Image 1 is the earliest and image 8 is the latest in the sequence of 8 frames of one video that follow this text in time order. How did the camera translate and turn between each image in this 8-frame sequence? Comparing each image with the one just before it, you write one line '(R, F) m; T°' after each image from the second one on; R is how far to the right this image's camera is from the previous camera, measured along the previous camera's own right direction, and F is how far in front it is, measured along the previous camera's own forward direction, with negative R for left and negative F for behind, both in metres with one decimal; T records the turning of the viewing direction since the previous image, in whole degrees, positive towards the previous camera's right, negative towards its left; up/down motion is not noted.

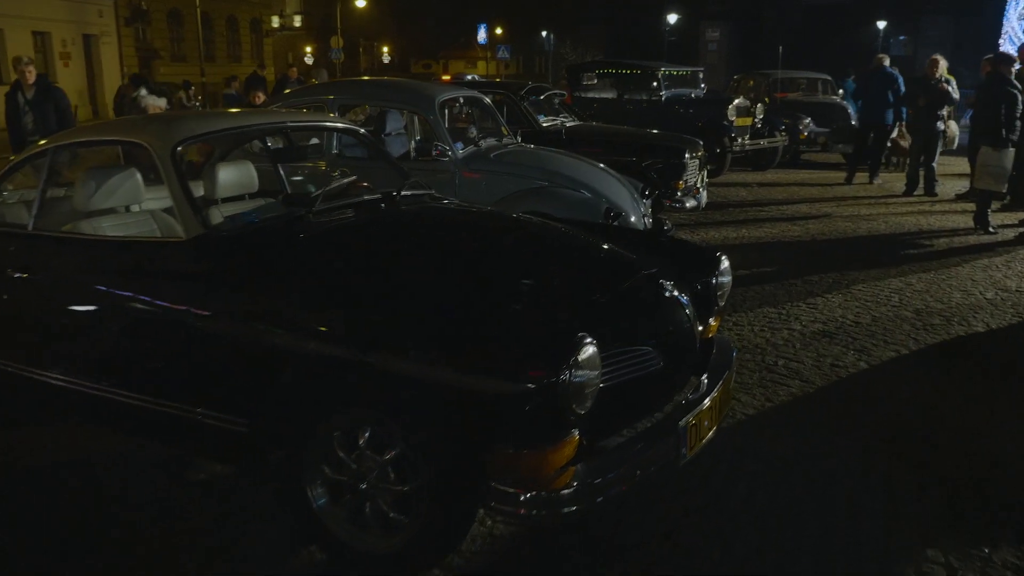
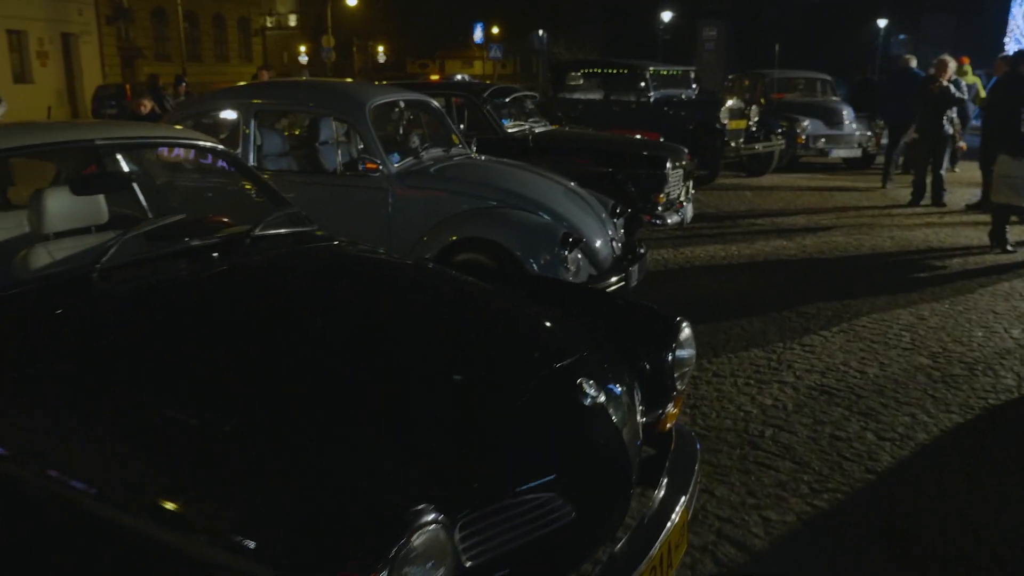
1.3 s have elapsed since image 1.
(+0.4, +1.0) m; 0°
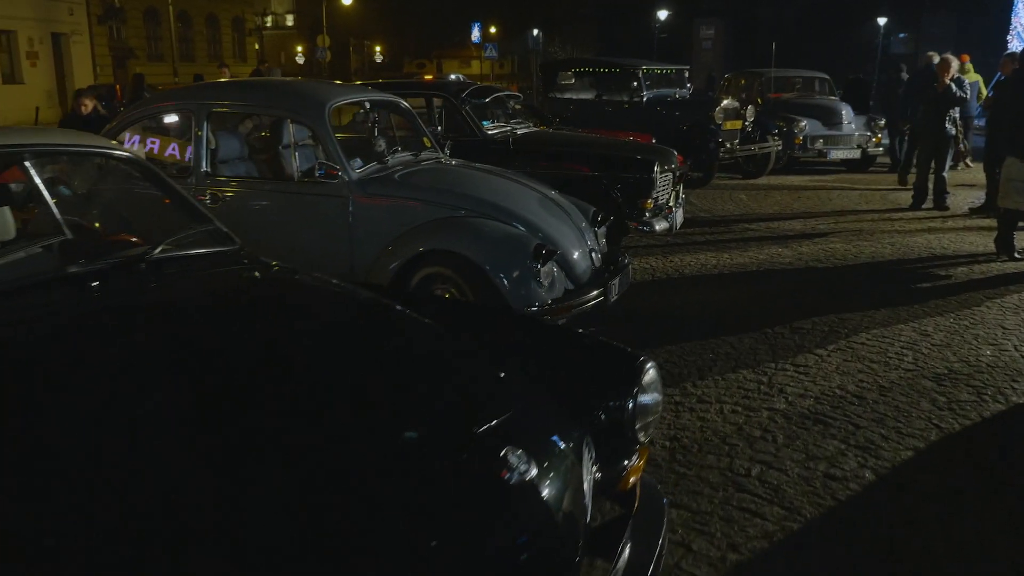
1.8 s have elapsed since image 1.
(+0.2, +0.4) m; 0°
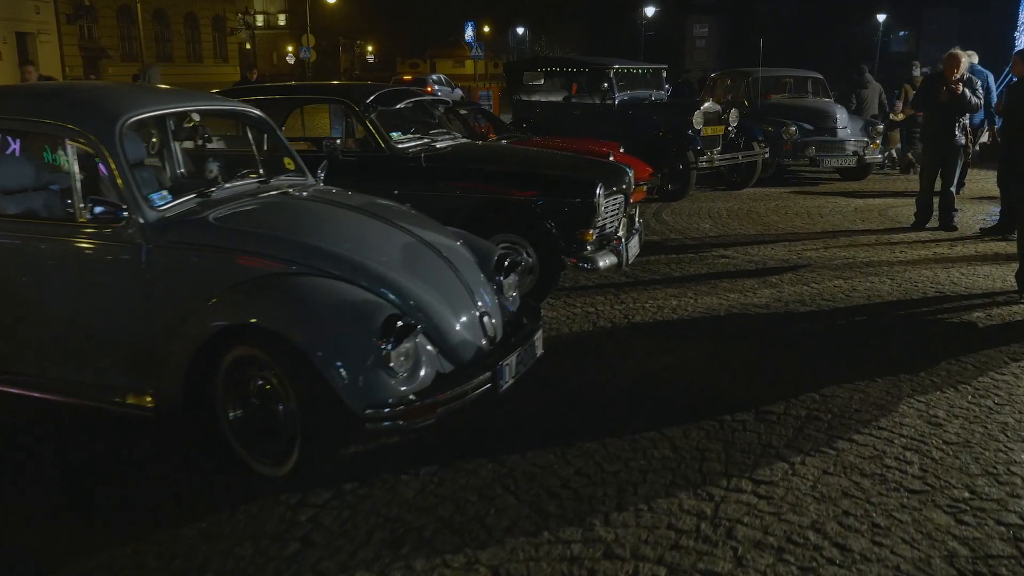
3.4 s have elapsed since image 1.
(+0.7, +1.5) m; 0°
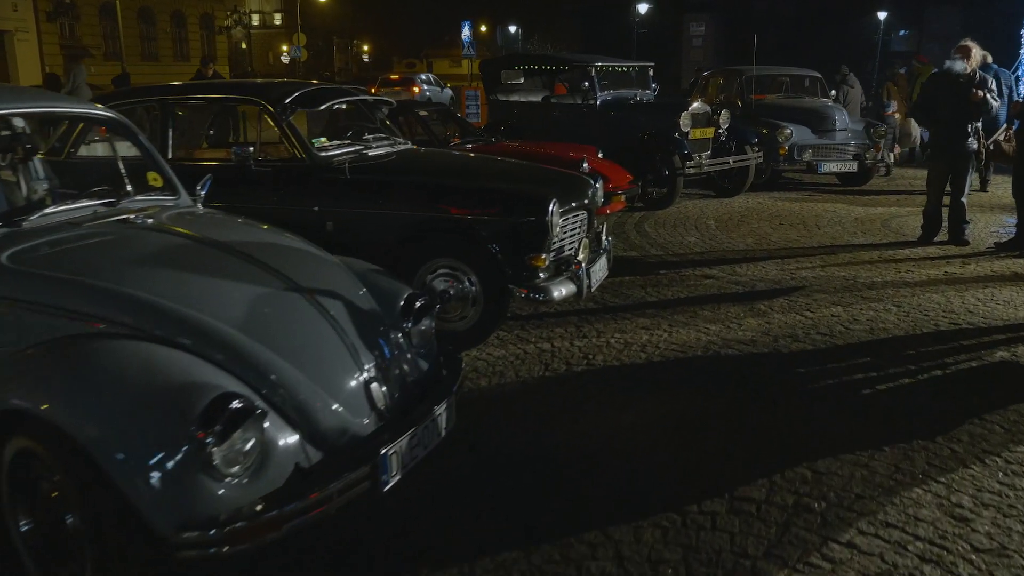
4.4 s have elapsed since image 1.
(+0.4, +1.0) m; 0°
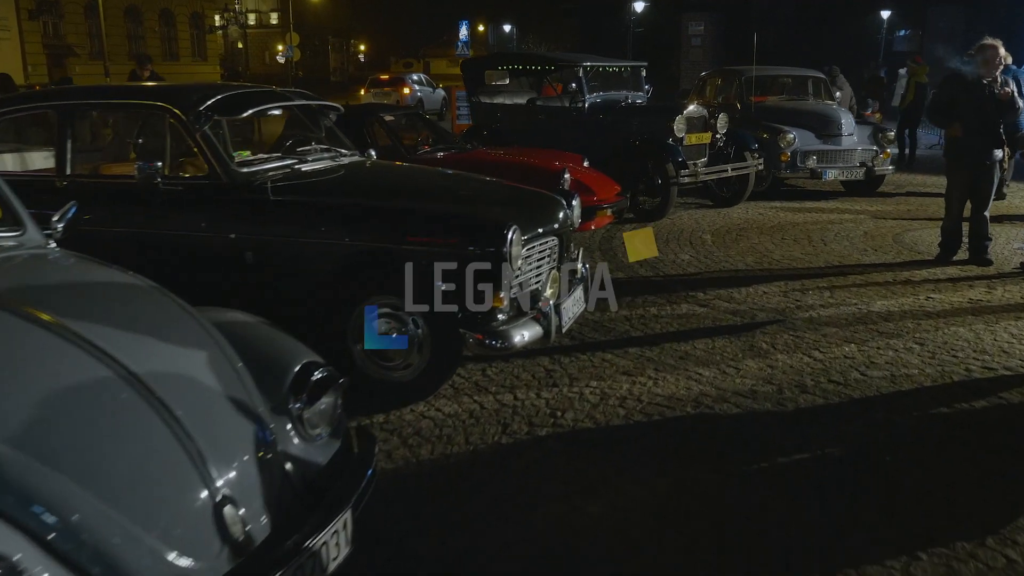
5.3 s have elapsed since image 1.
(+0.3, +0.9) m; 0°
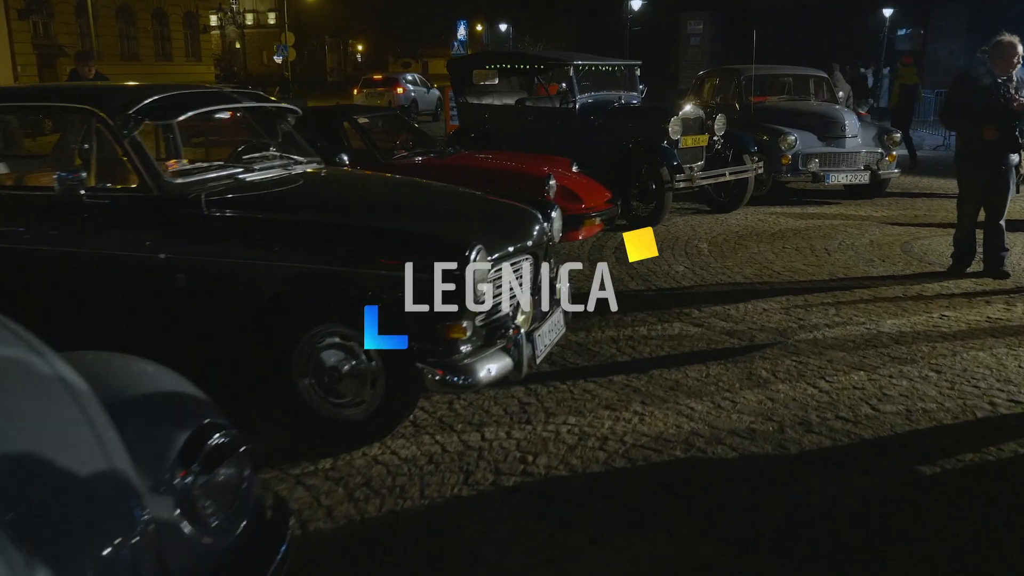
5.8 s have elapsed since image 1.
(+0.2, +0.5) m; 0°
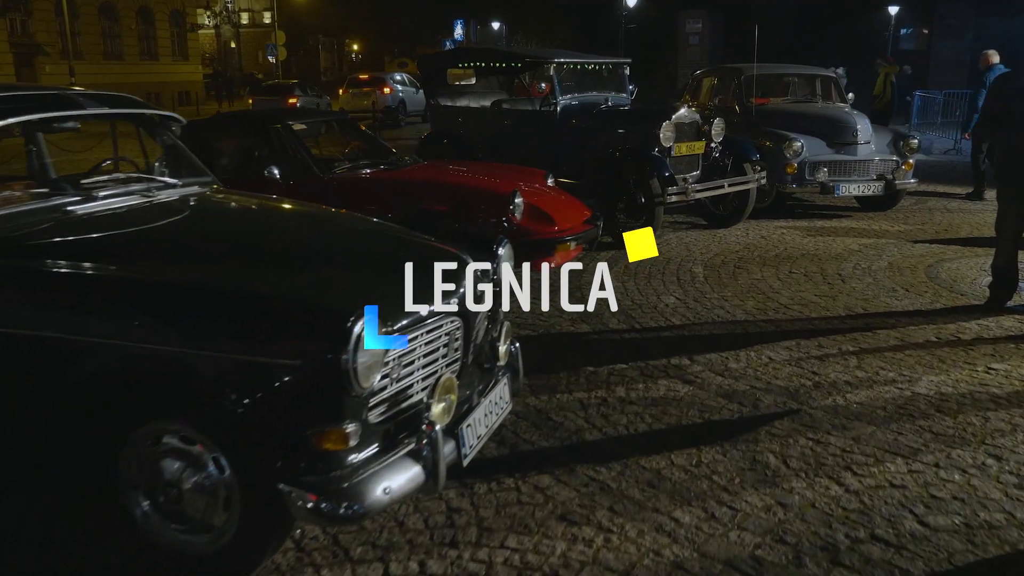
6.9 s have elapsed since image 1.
(+0.3, +1.2) m; 0°
